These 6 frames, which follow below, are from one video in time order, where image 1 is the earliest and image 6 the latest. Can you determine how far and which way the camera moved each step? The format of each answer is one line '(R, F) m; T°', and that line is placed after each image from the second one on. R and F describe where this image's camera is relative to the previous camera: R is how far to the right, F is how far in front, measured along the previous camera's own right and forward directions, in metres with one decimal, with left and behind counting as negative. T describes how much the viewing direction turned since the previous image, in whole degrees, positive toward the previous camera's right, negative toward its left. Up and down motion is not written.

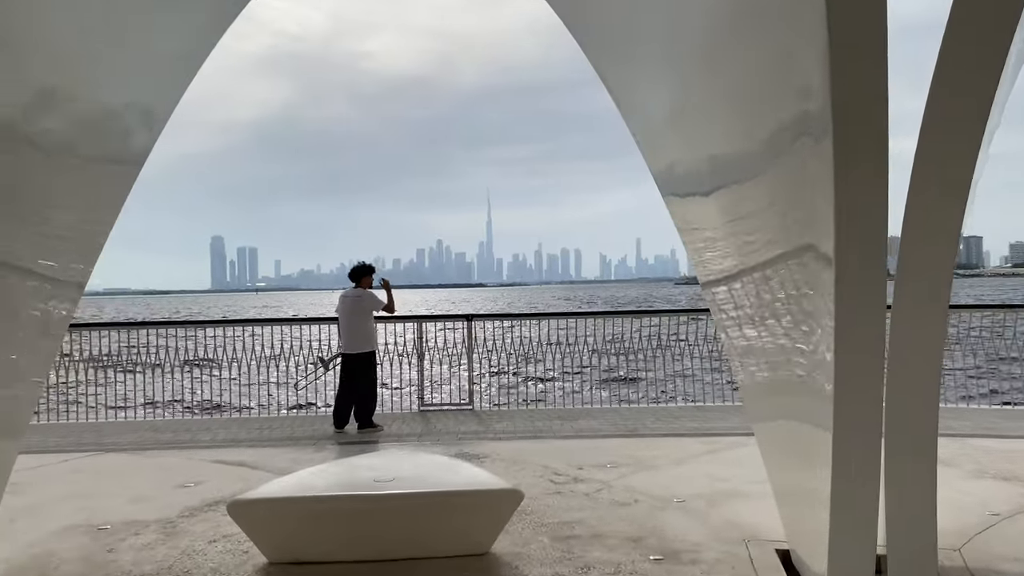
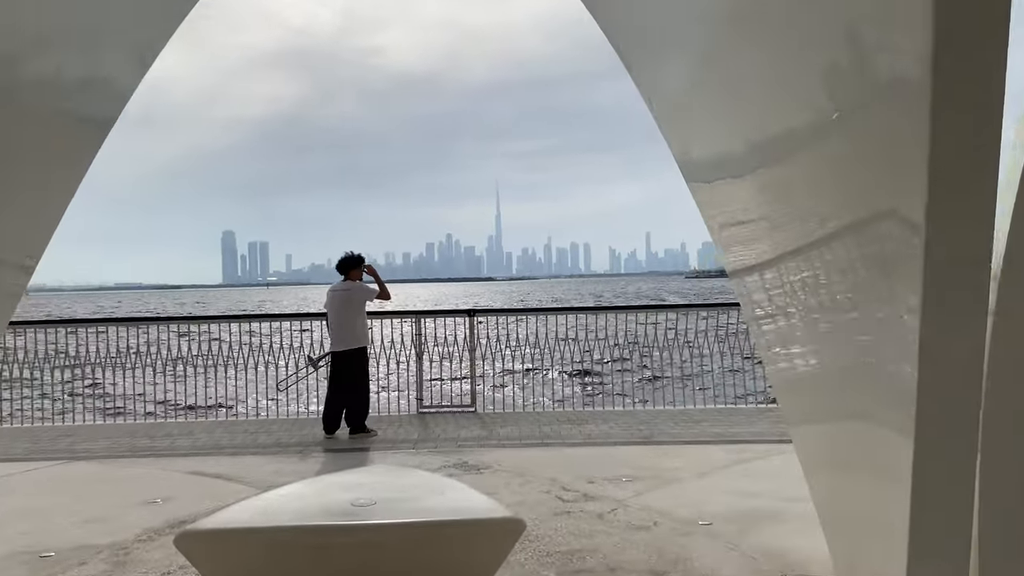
(0.0, +0.7) m; -1°
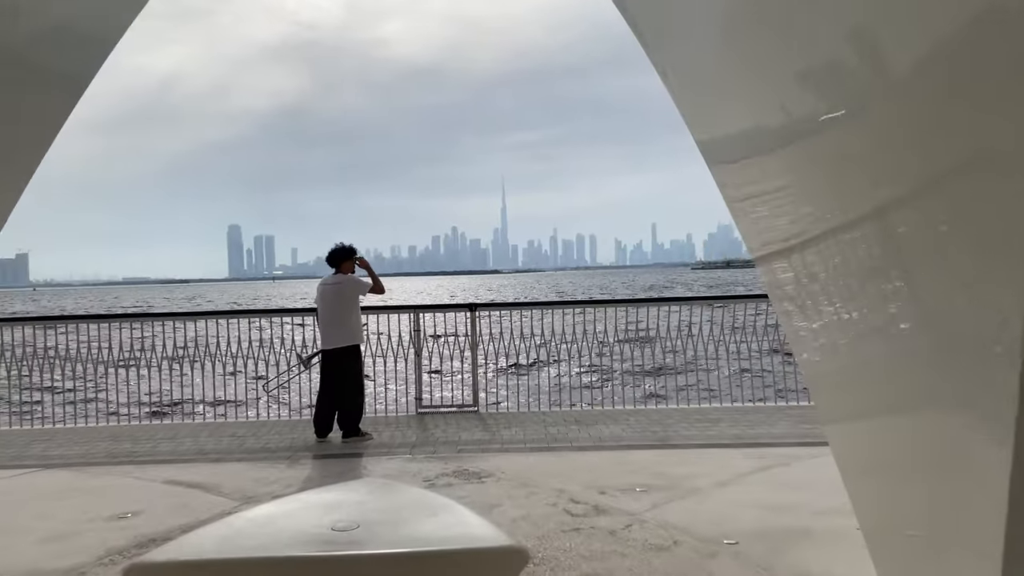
(0.0, +0.5) m; 0°
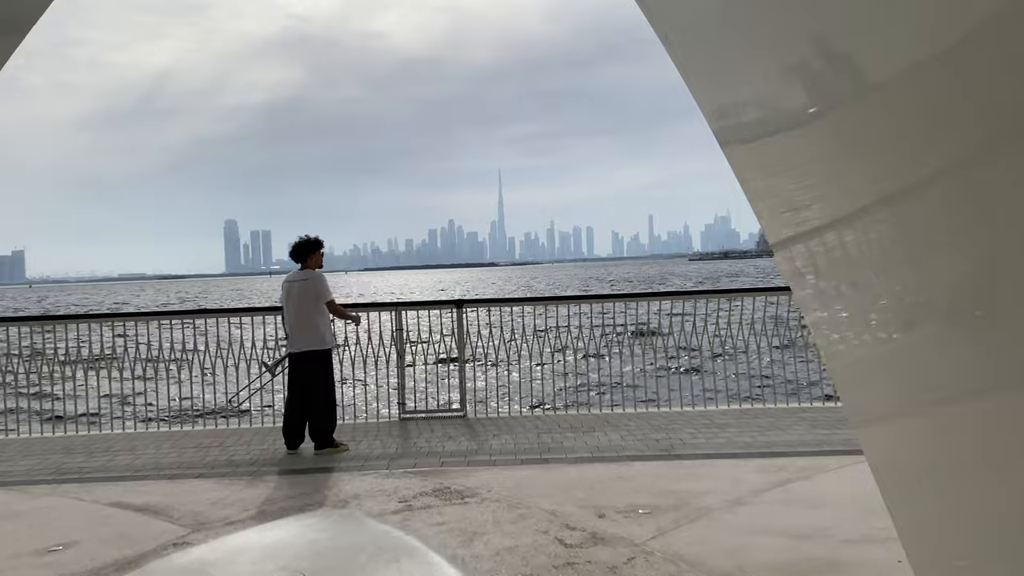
(+0.1, +0.7) m; 0°
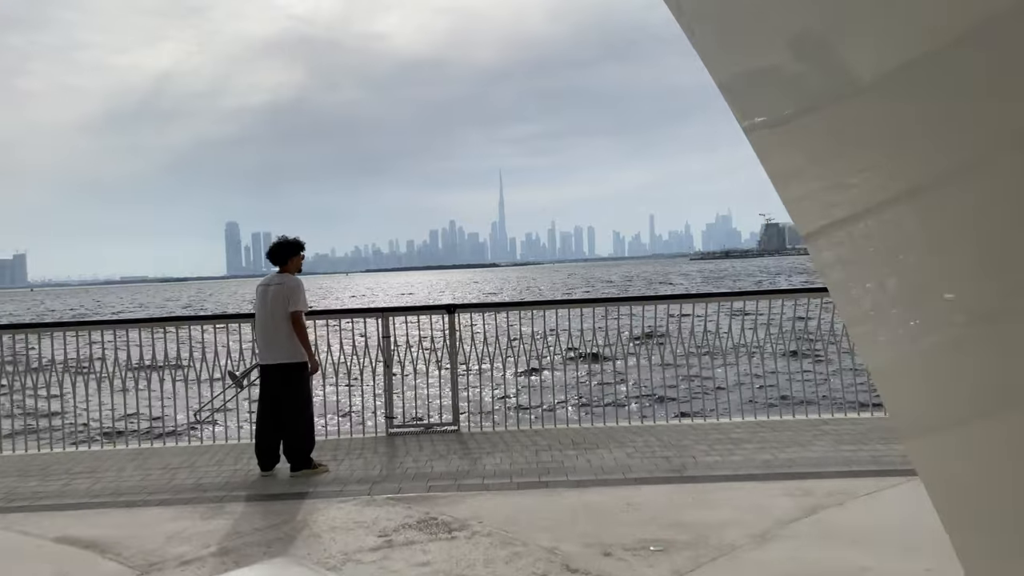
(0.0, +0.6) m; 0°
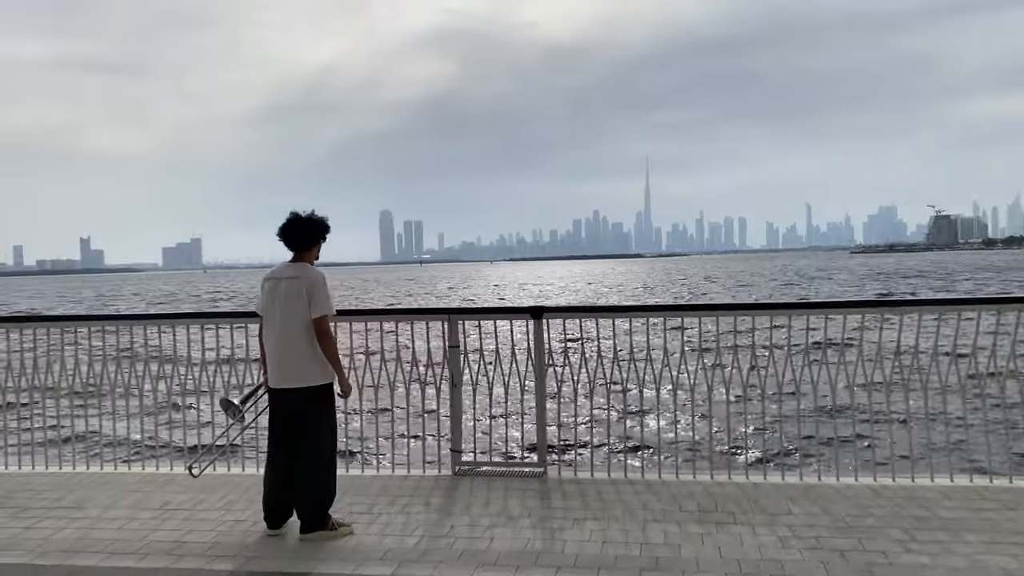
(+0.2, +1.9) m; -10°
